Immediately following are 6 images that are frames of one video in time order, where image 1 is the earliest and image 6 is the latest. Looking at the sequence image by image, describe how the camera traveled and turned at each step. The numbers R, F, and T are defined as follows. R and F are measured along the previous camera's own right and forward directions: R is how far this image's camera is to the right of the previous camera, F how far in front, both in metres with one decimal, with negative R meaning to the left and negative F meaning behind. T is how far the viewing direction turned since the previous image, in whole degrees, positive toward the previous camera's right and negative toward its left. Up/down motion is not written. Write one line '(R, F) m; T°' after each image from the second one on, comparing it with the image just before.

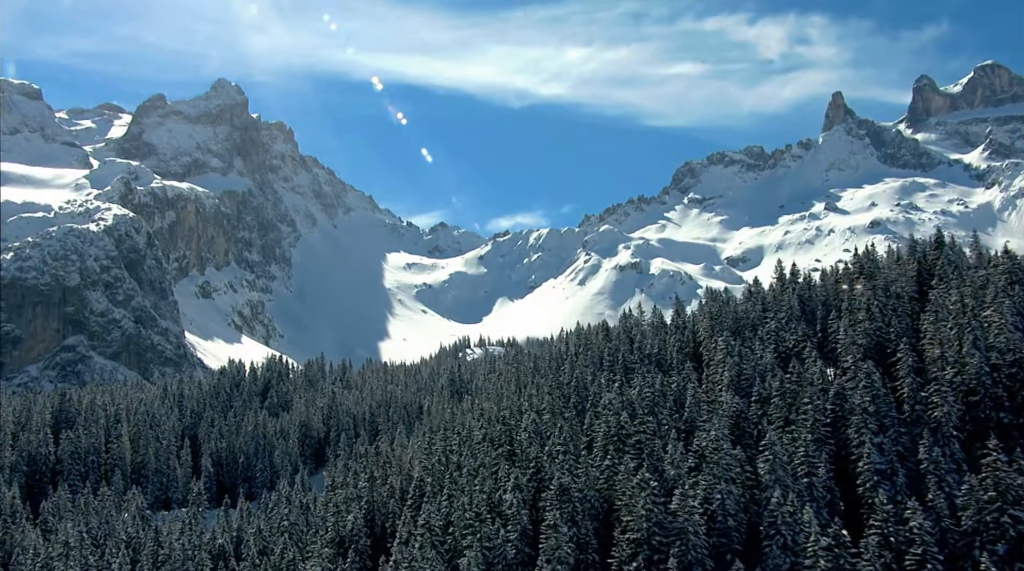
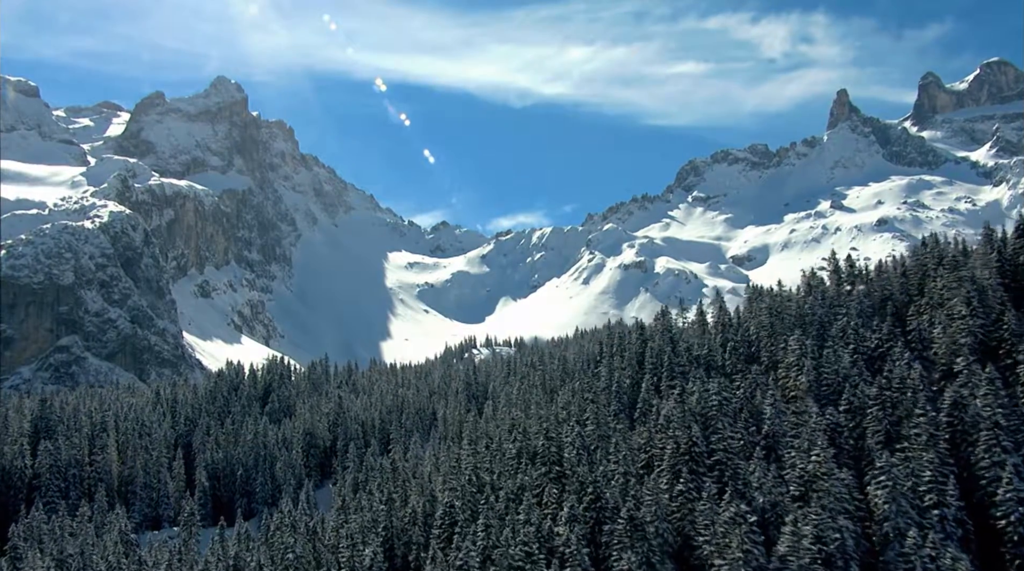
(-3.4, +13.2) m; 0°
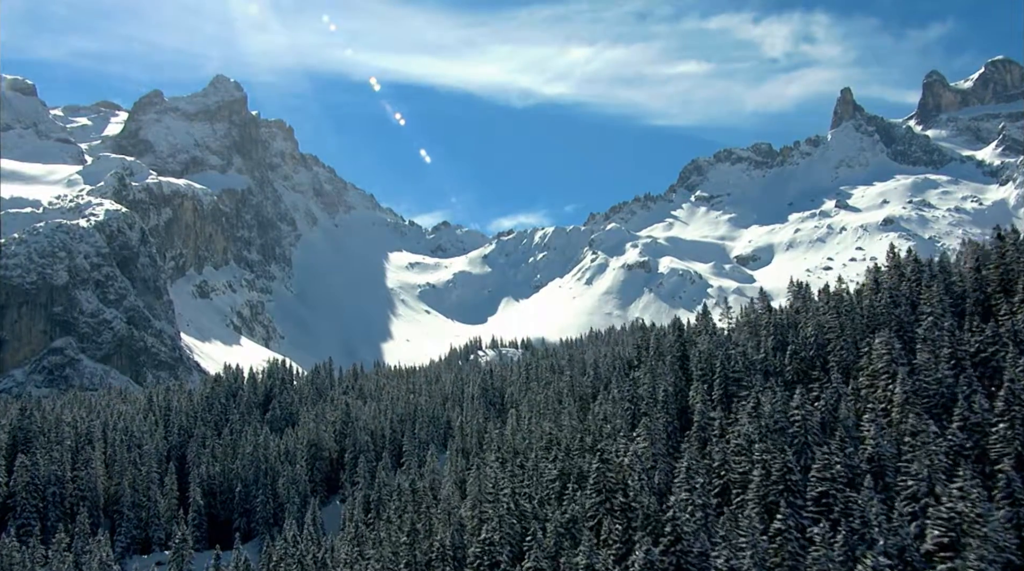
(-3.2, +11.9) m; 0°
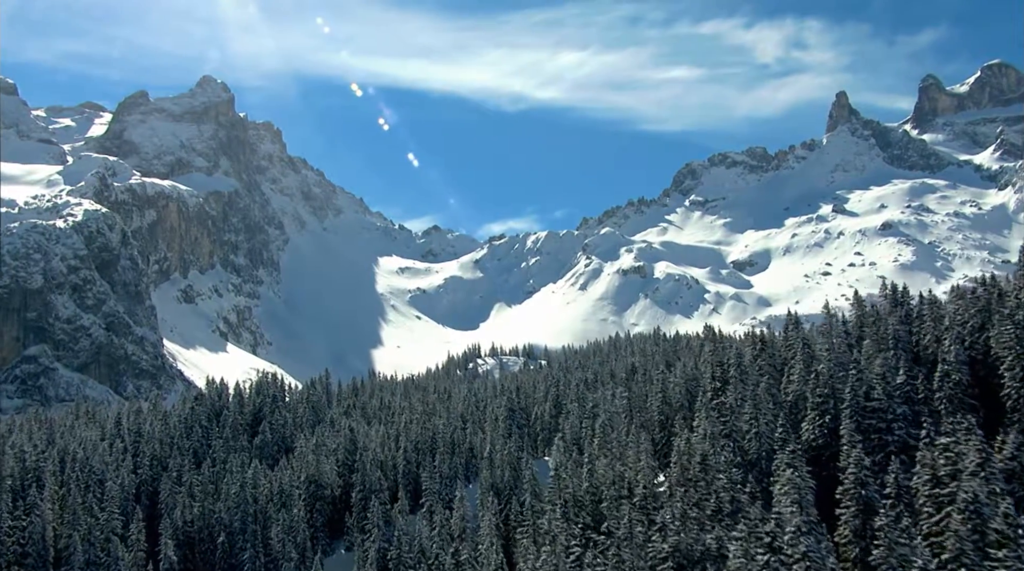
(-5.8, +21.9) m; +1°
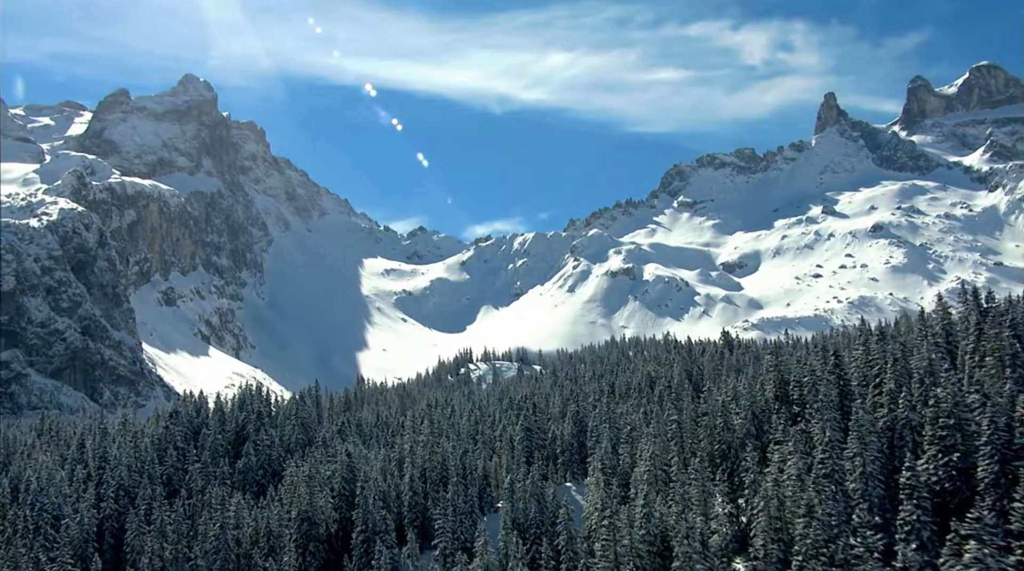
(-3.9, +14.9) m; +1°
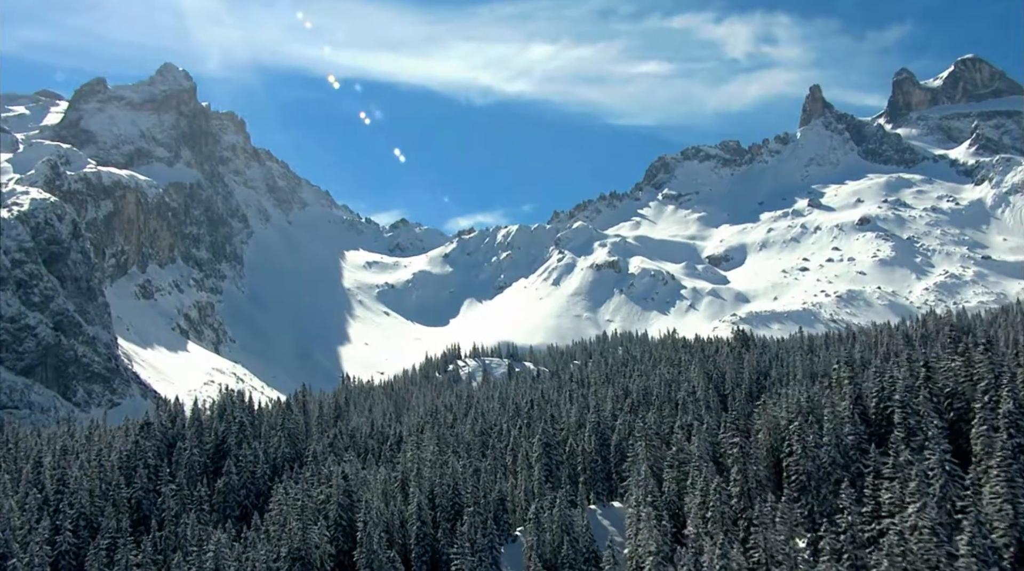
(-3.7, +13.1) m; +1°
